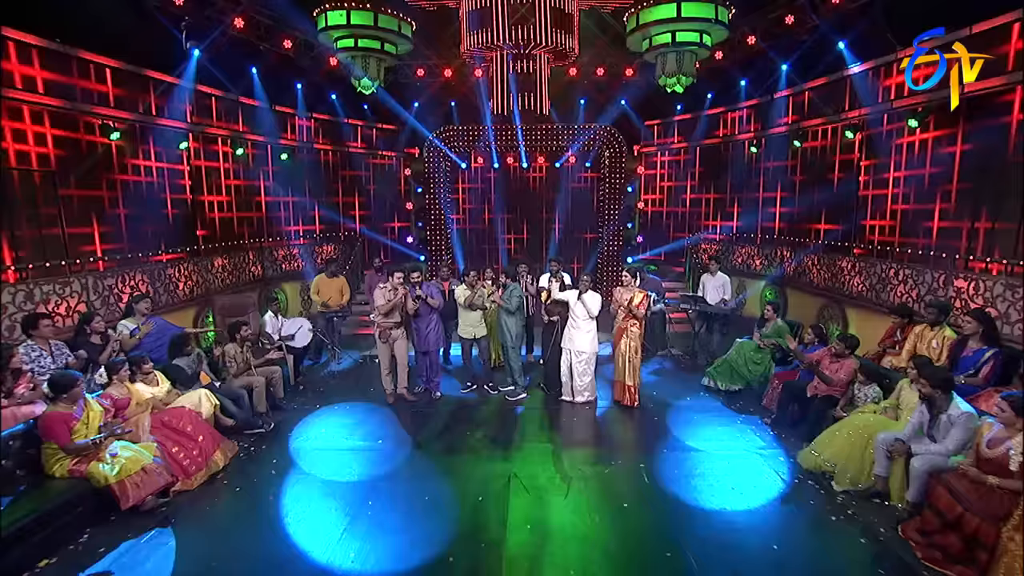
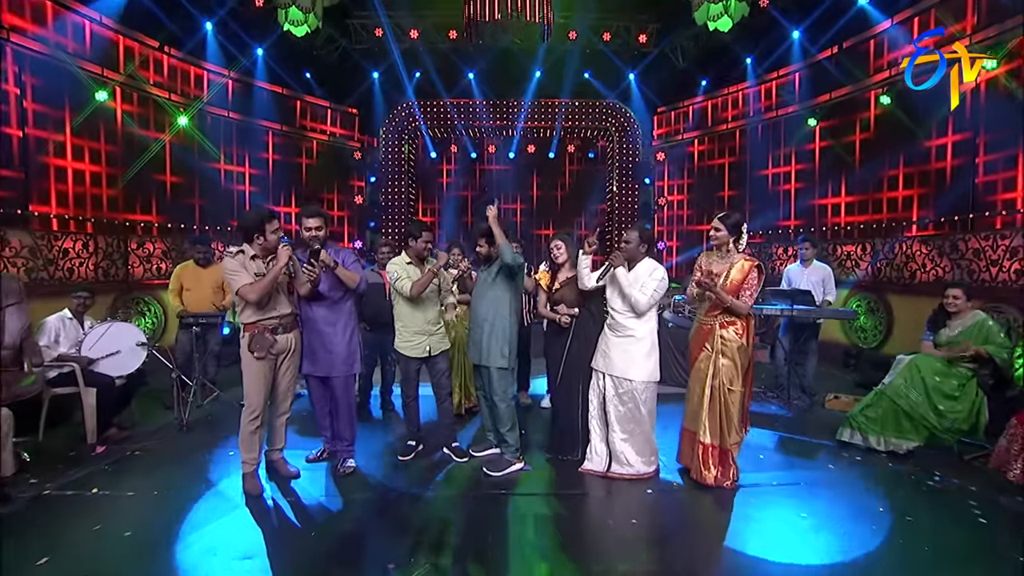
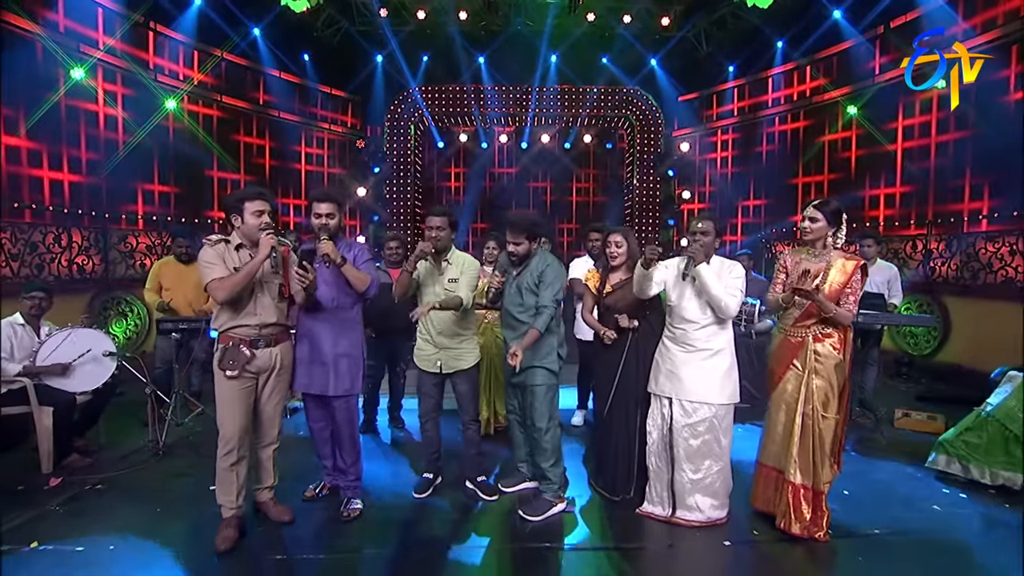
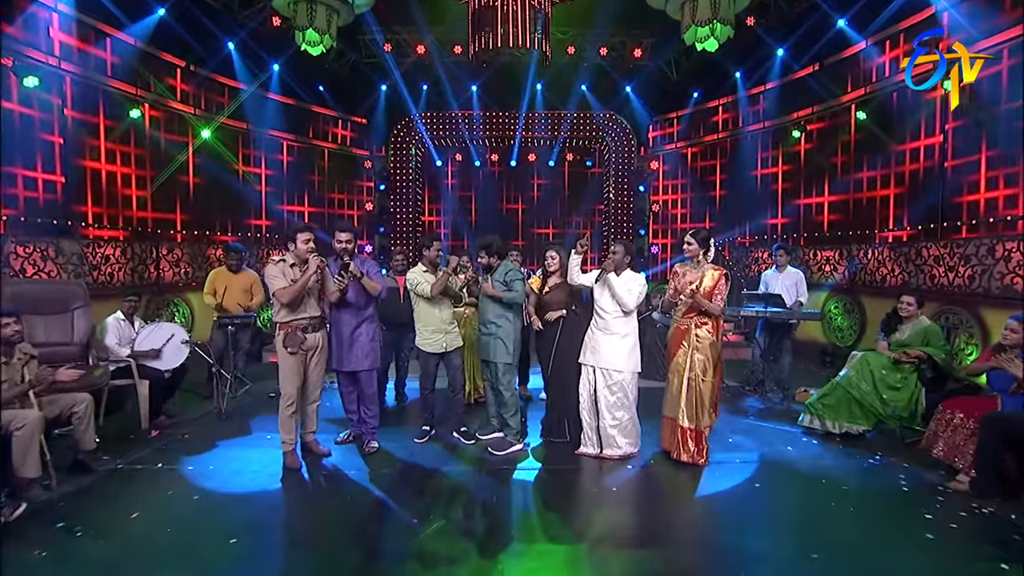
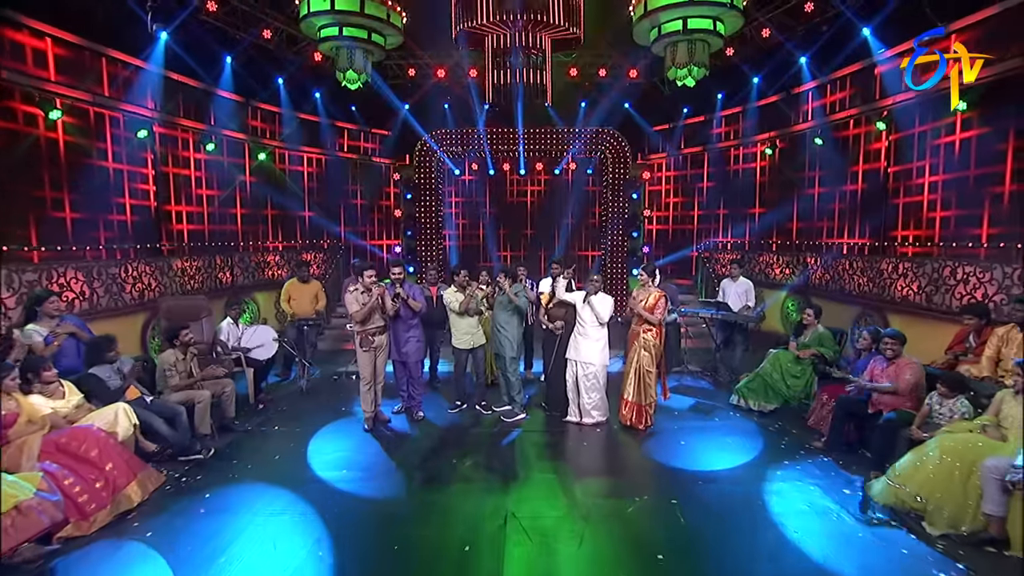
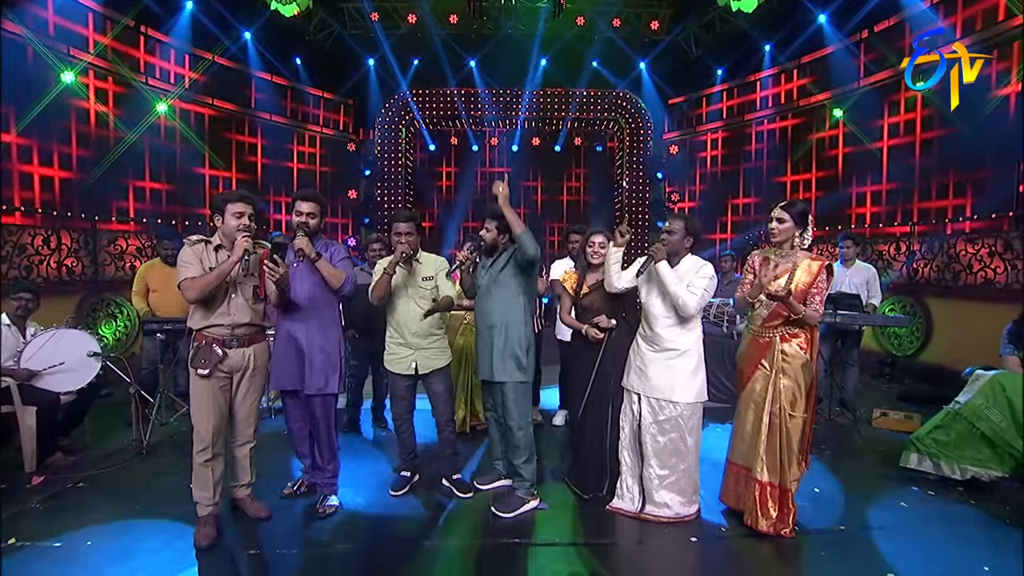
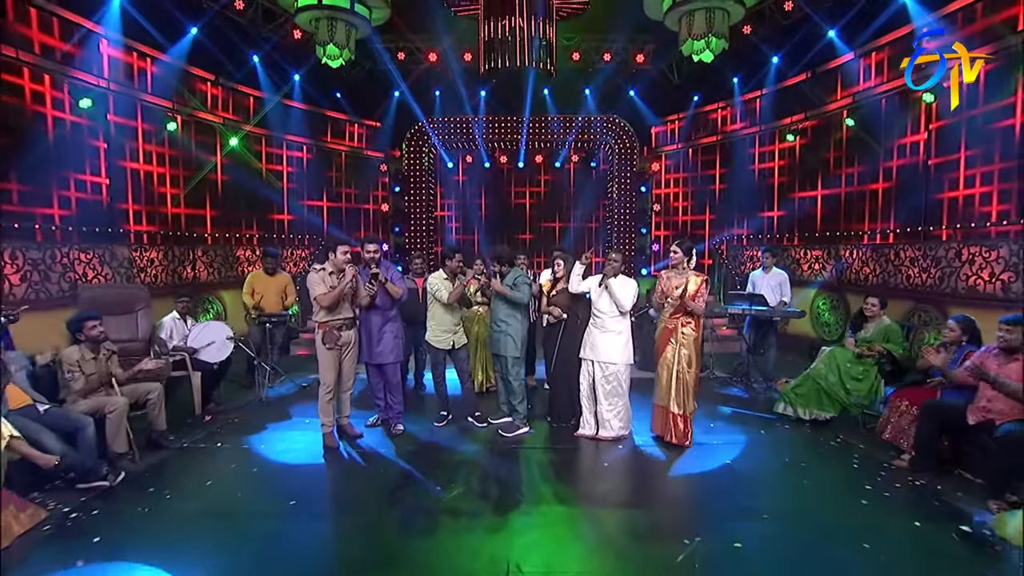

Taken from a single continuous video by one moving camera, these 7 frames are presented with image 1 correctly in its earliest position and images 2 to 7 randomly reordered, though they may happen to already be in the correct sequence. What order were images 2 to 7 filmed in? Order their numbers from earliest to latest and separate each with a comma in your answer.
5, 7, 4, 2, 6, 3
